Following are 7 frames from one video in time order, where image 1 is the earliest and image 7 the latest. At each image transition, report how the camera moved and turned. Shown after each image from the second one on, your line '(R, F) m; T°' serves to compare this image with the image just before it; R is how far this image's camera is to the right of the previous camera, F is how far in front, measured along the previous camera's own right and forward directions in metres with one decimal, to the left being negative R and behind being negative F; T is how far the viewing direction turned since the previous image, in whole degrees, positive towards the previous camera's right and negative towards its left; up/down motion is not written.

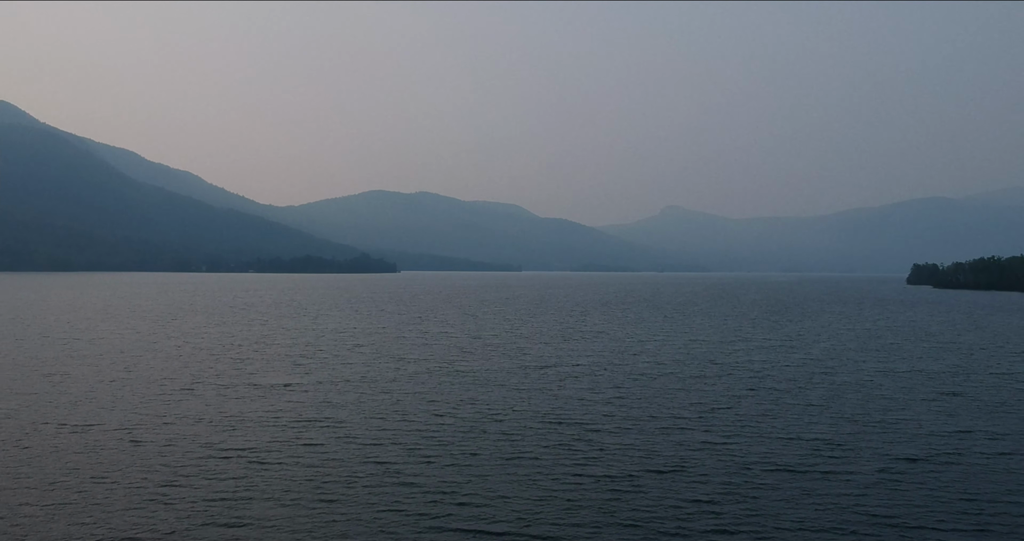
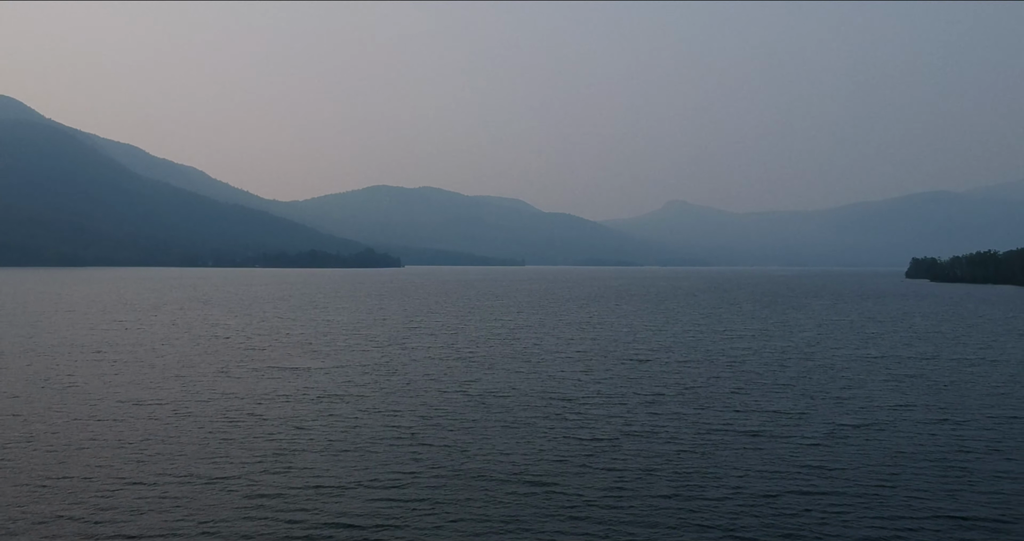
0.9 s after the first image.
(+0.1, -4.9) m; 0°
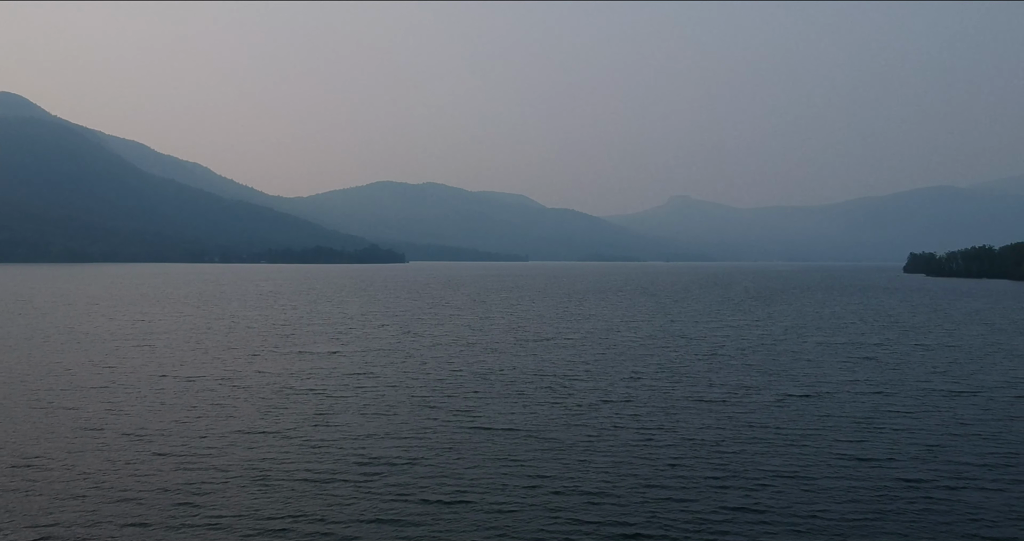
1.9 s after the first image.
(+0.2, -6.1) m; 0°
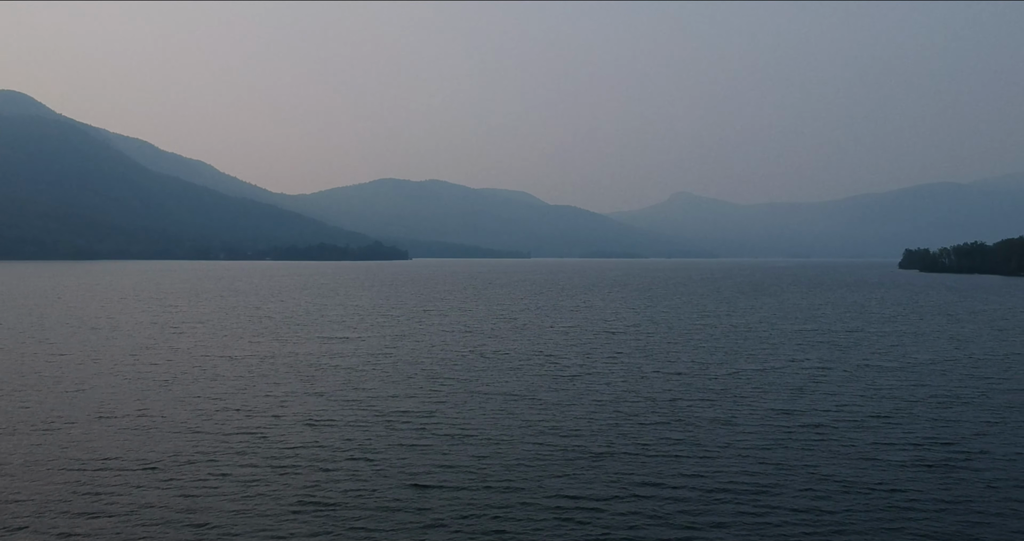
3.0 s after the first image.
(+0.2, -7.2) m; 0°
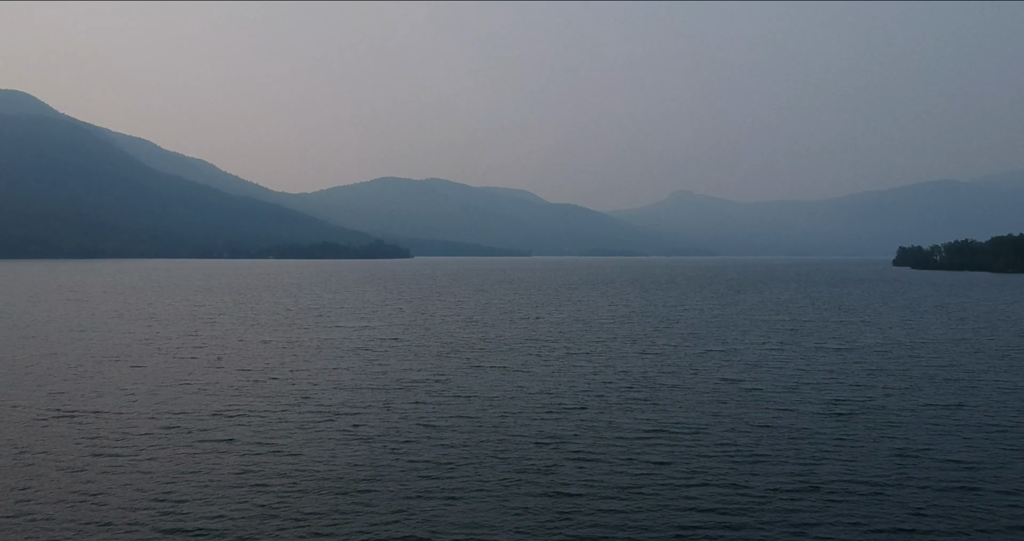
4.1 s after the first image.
(+0.2, -6.9) m; 0°
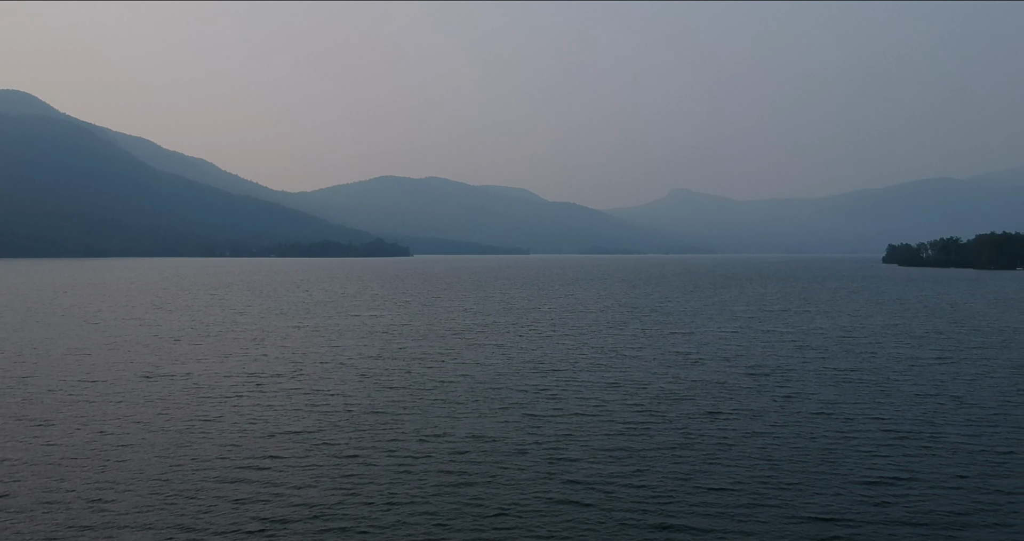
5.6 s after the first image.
(+0.2, -9.2) m; 0°
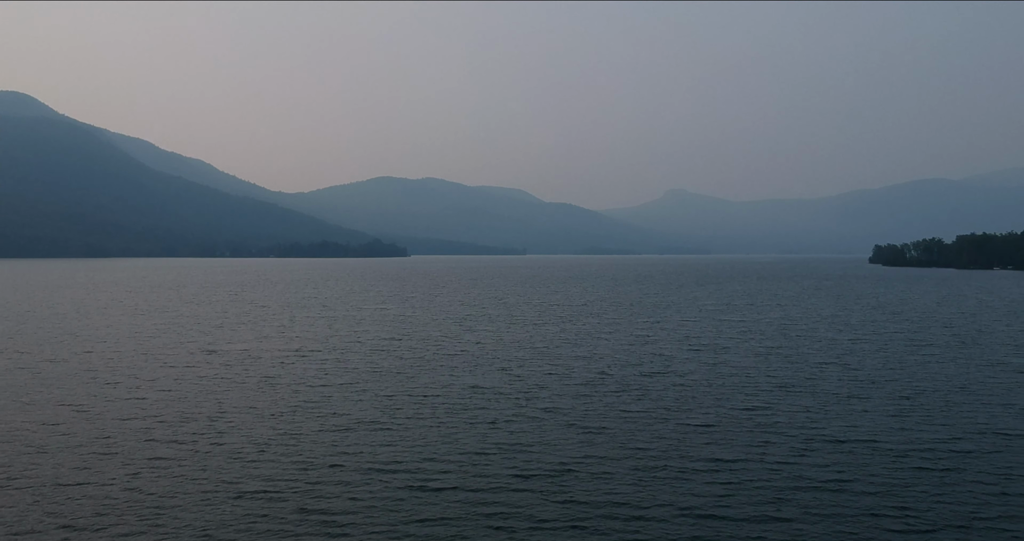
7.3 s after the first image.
(+0.3, -9.7) m; 0°
